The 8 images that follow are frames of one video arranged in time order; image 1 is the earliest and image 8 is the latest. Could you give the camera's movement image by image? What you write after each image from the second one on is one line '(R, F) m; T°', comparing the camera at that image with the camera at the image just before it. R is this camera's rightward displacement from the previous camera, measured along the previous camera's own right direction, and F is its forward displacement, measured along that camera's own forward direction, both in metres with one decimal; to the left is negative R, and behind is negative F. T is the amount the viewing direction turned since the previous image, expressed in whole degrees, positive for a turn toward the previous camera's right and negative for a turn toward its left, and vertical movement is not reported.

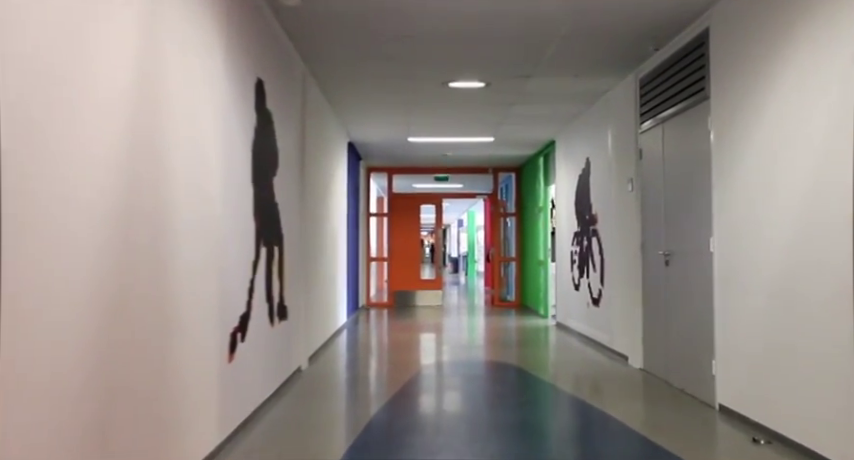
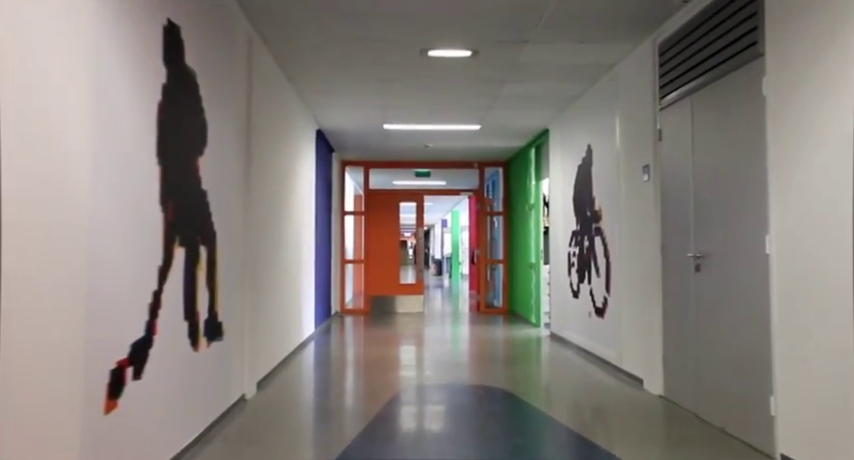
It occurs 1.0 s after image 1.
(+0.1, +1.0) m; +2°
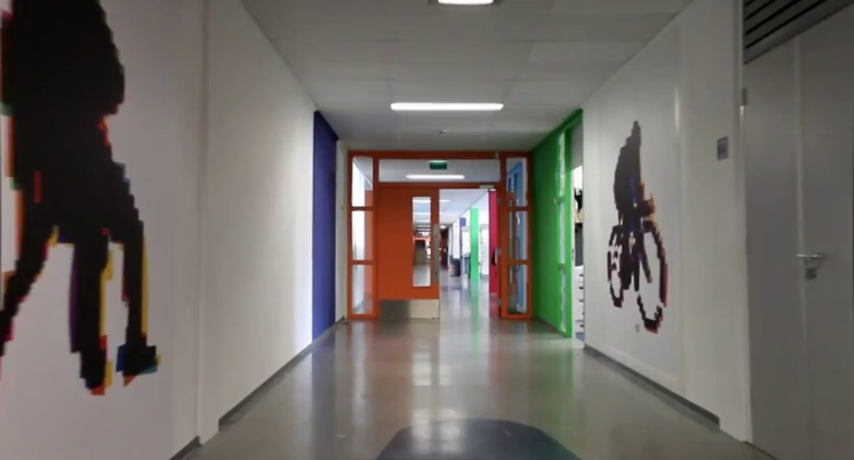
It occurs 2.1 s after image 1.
(+0.1, +1.1) m; -2°
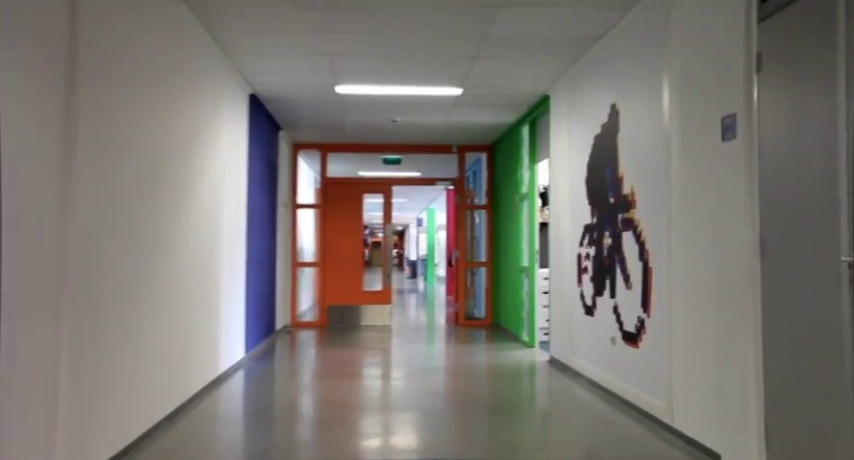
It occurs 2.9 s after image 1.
(+0.1, +0.8) m; +4°
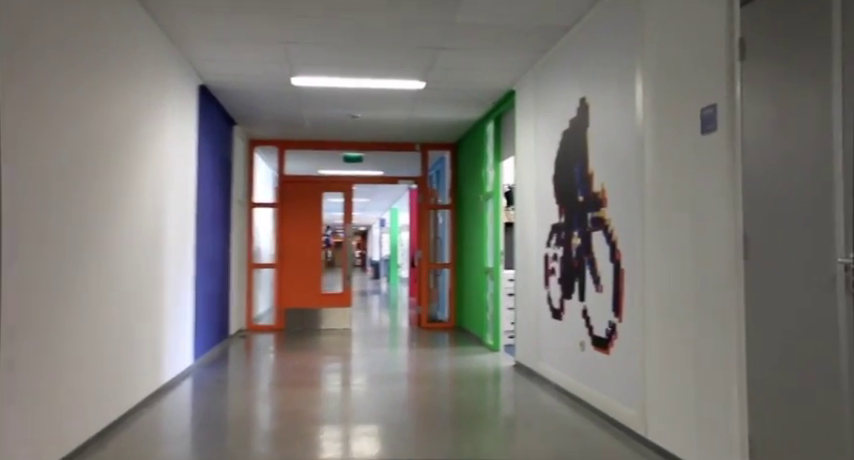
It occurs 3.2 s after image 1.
(0.0, +0.3) m; +4°
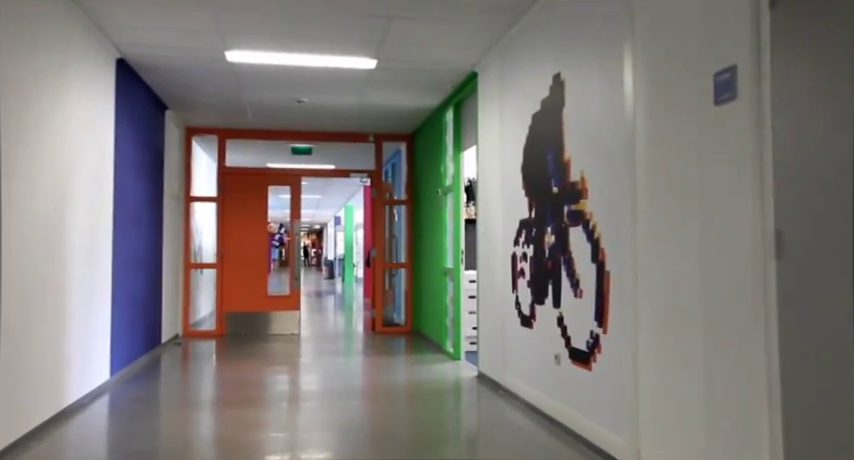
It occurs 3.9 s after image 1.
(0.0, +0.6) m; +4°
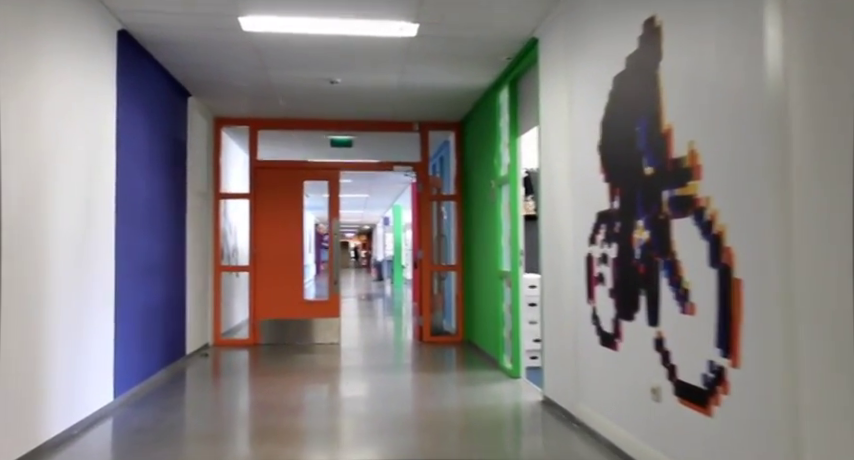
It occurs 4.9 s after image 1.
(0.0, +0.8) m; -5°
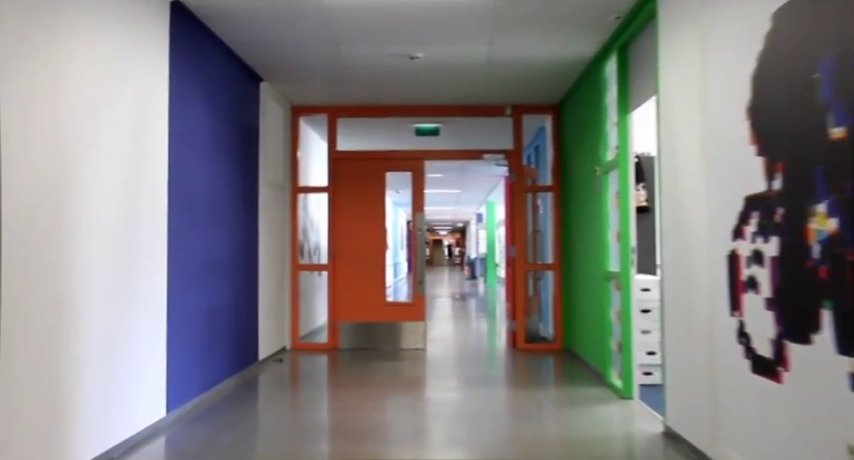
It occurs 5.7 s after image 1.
(0.0, +0.7) m; -9°
